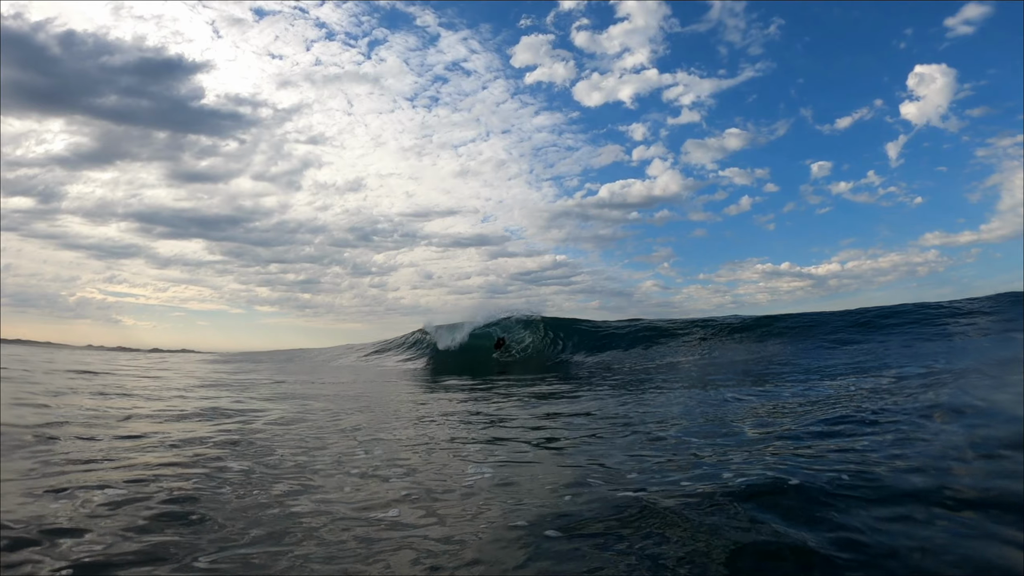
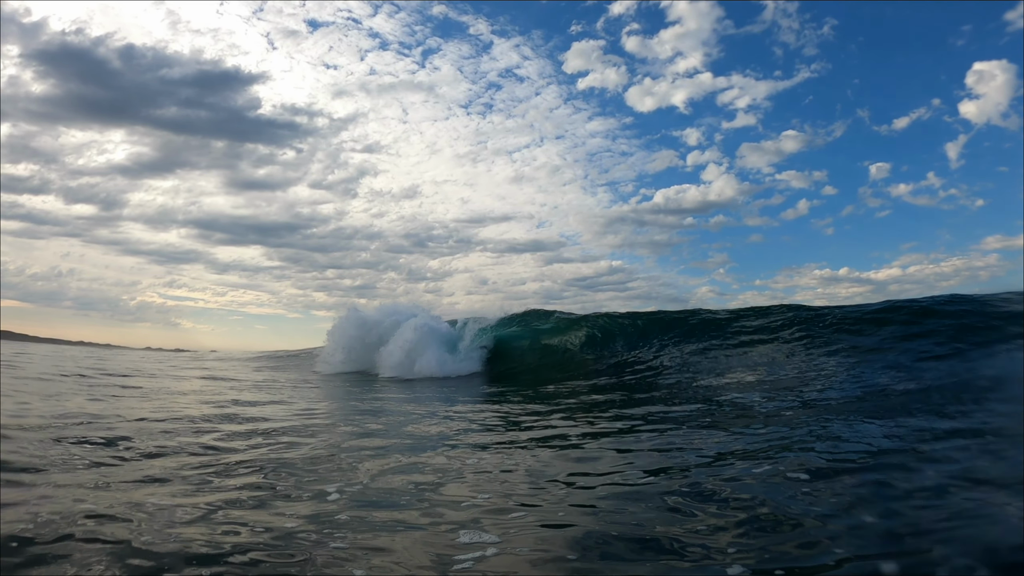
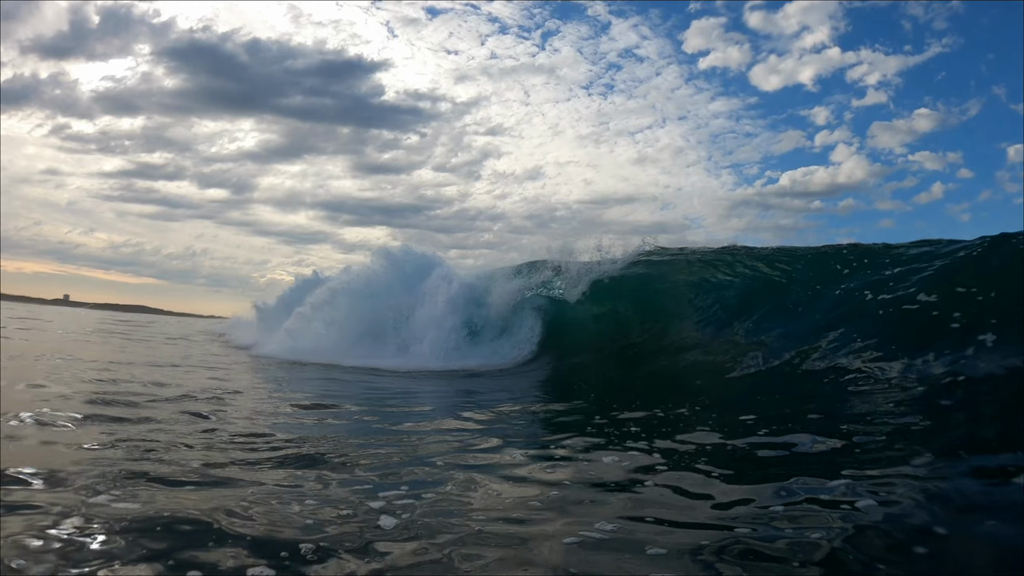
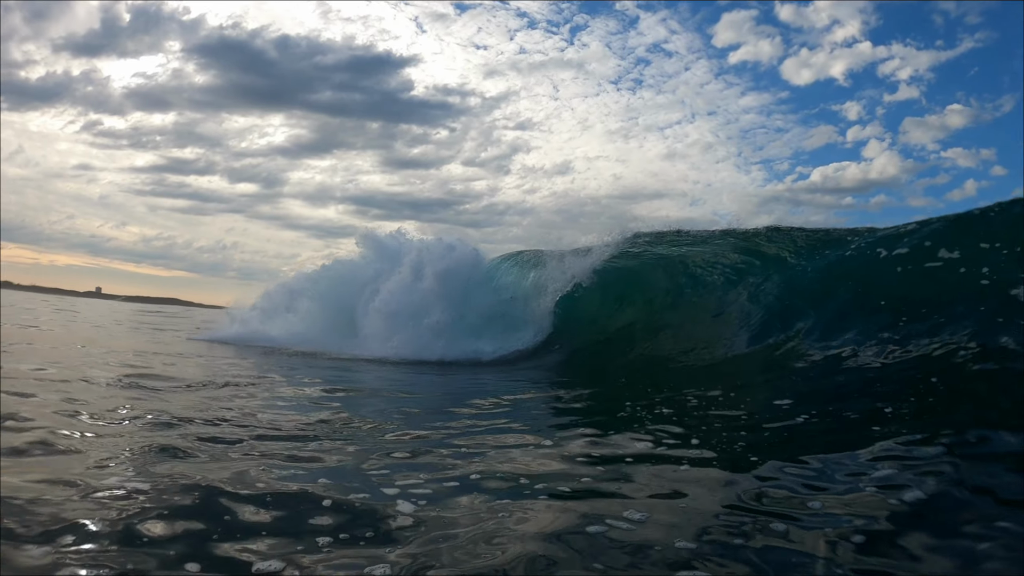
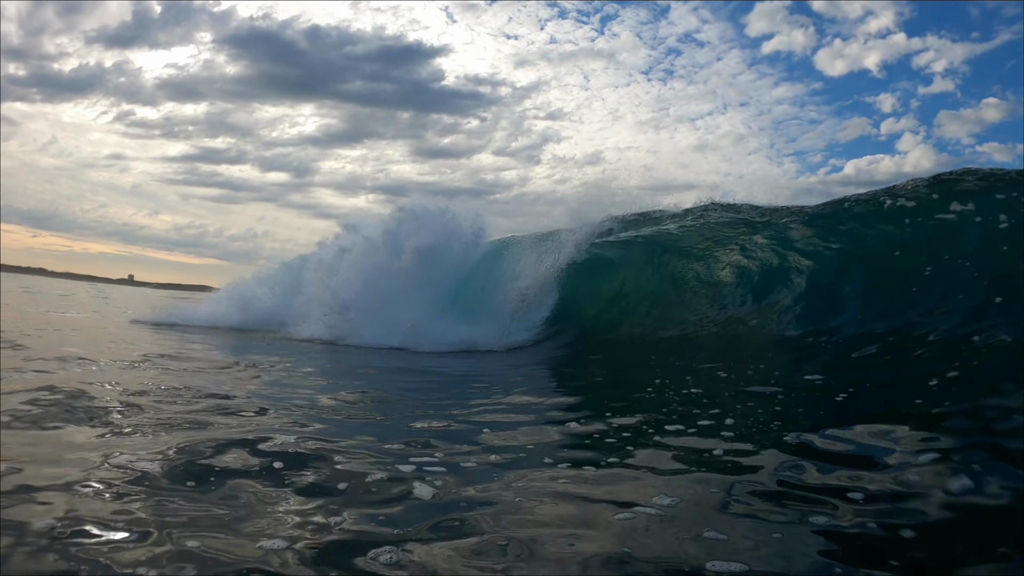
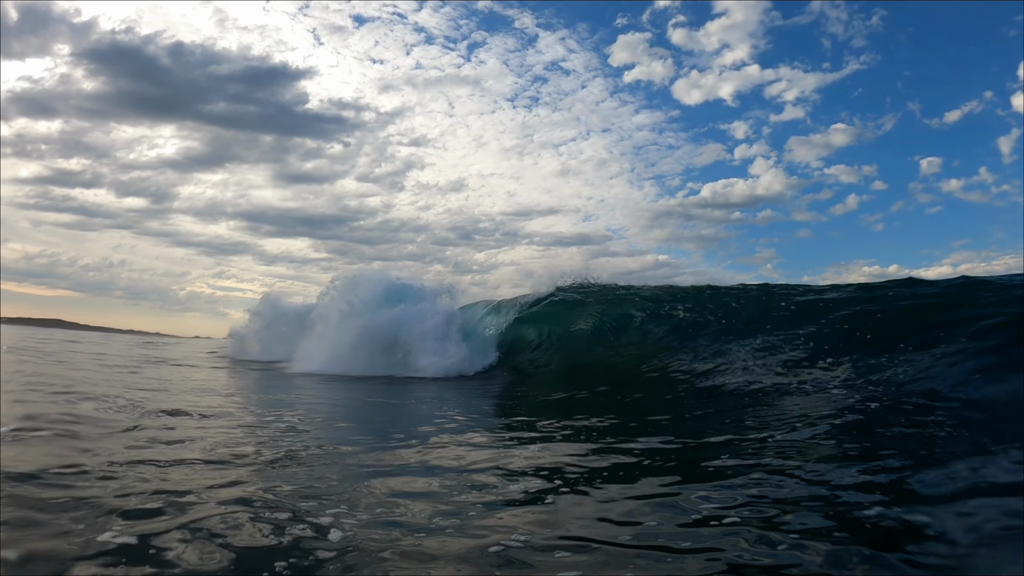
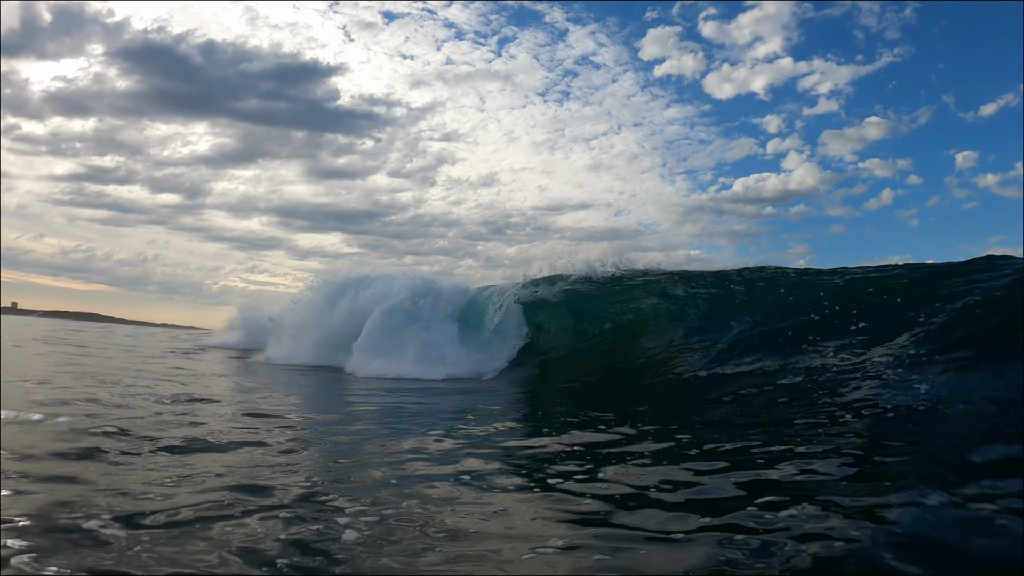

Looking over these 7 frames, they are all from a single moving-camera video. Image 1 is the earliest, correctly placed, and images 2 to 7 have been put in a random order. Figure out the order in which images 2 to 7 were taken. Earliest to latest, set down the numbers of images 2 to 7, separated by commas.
2, 6, 7, 3, 4, 5
